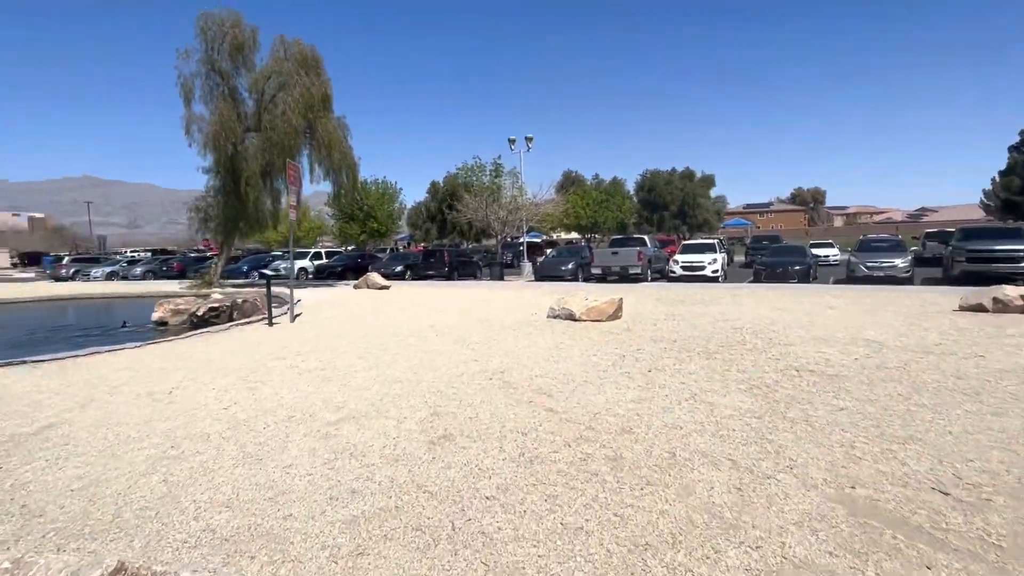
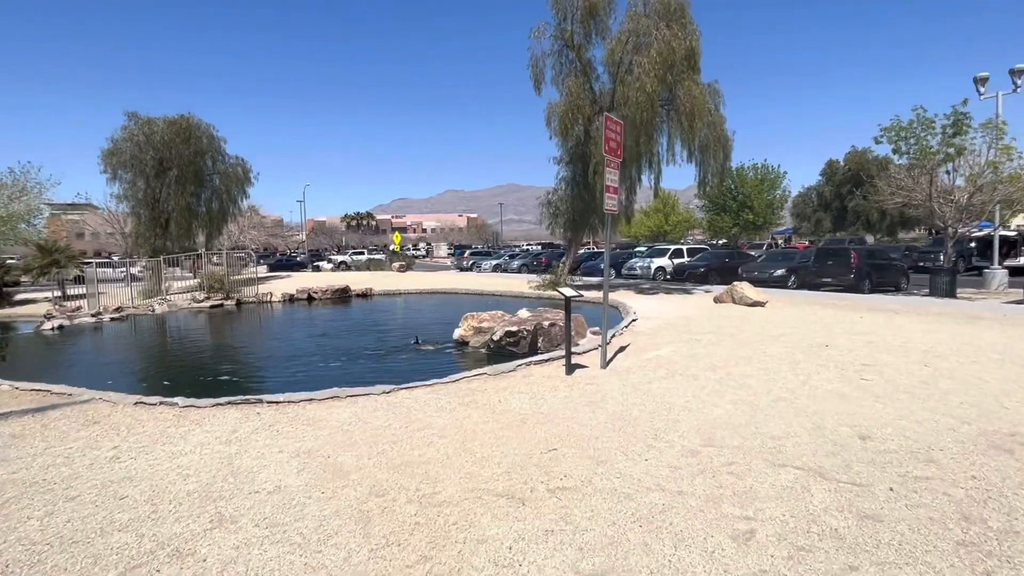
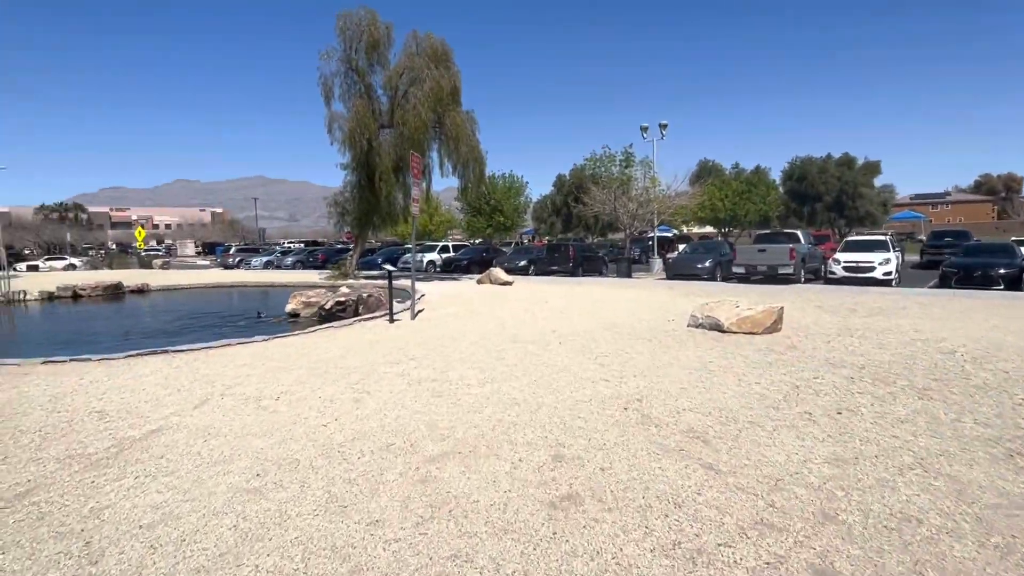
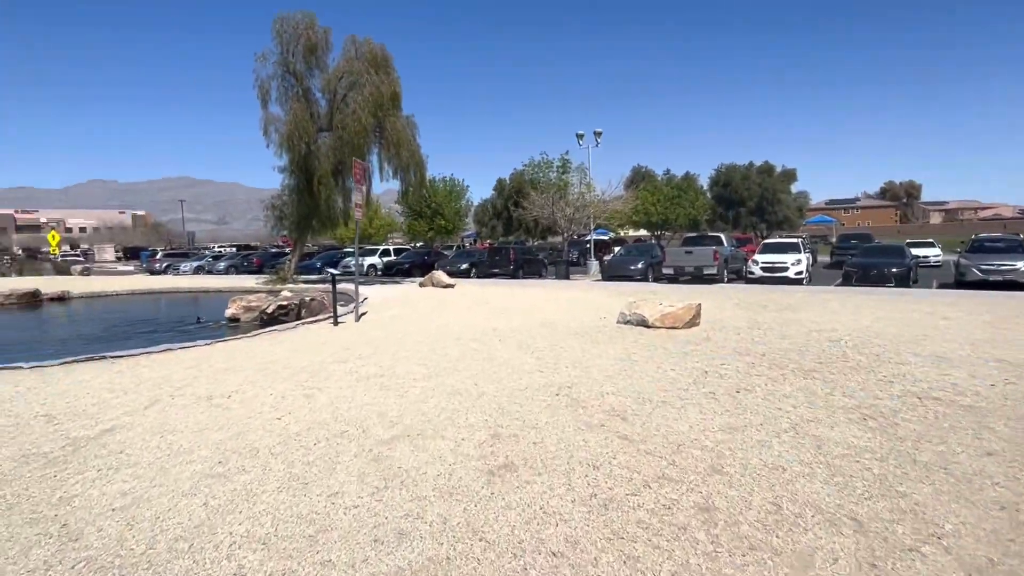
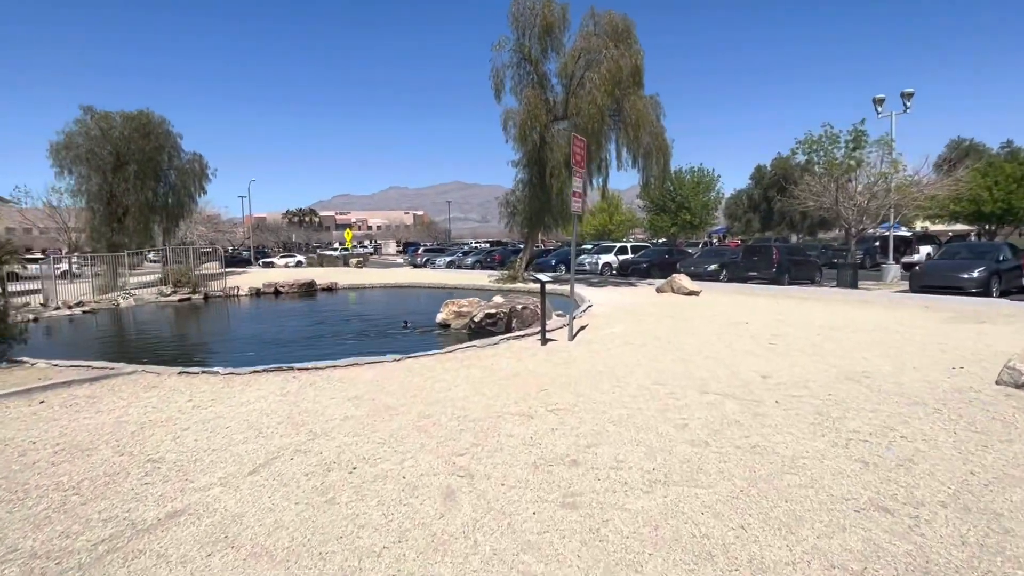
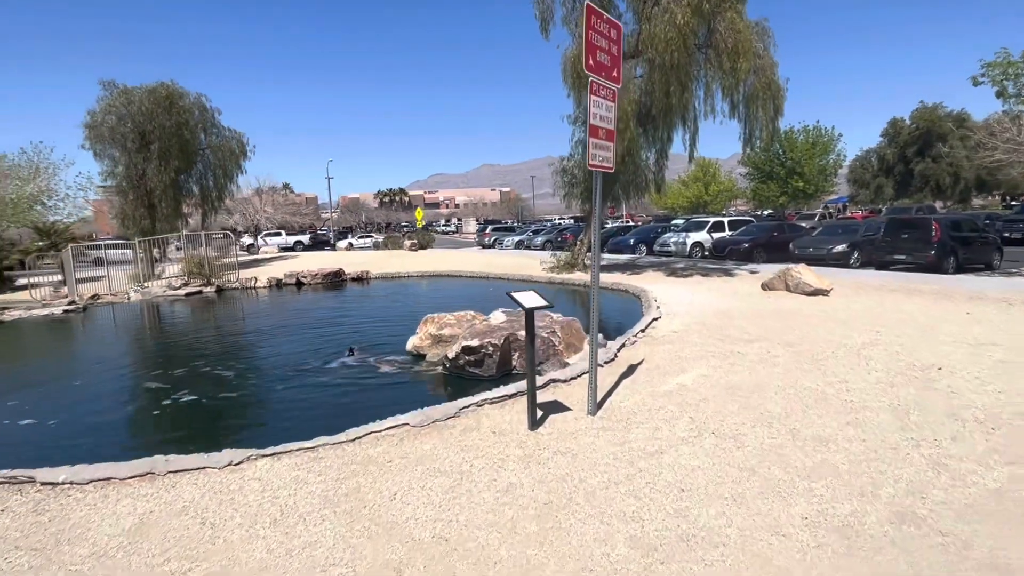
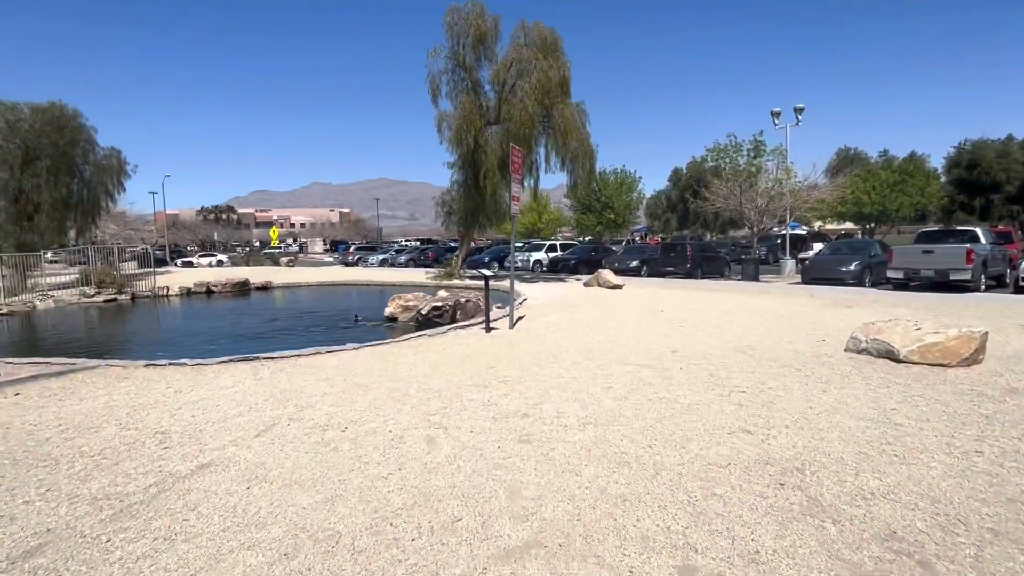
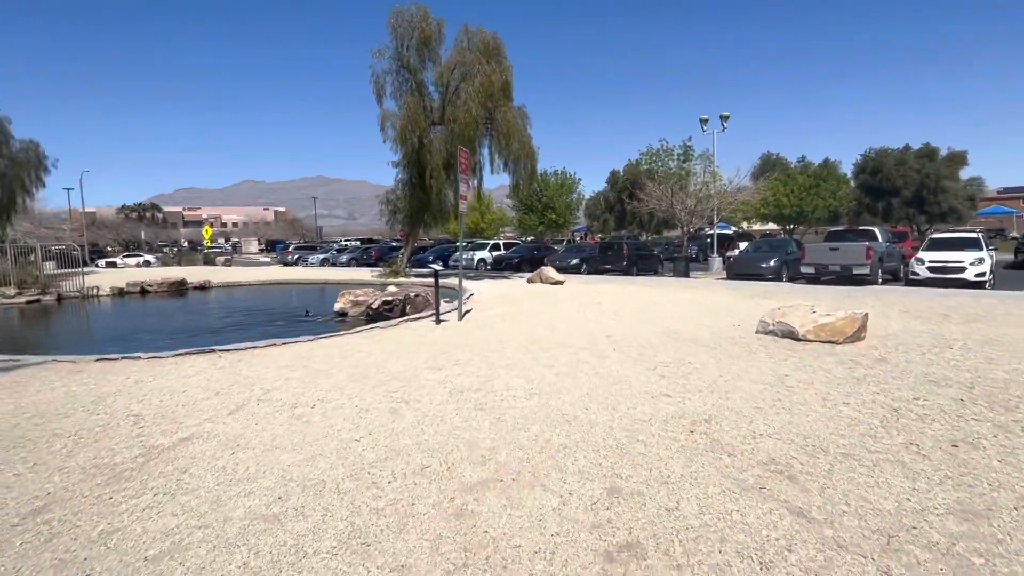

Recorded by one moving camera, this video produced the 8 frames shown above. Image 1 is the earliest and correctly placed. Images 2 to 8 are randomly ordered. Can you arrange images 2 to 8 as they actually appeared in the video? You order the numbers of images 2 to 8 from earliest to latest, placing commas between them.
4, 3, 8, 7, 5, 2, 6
